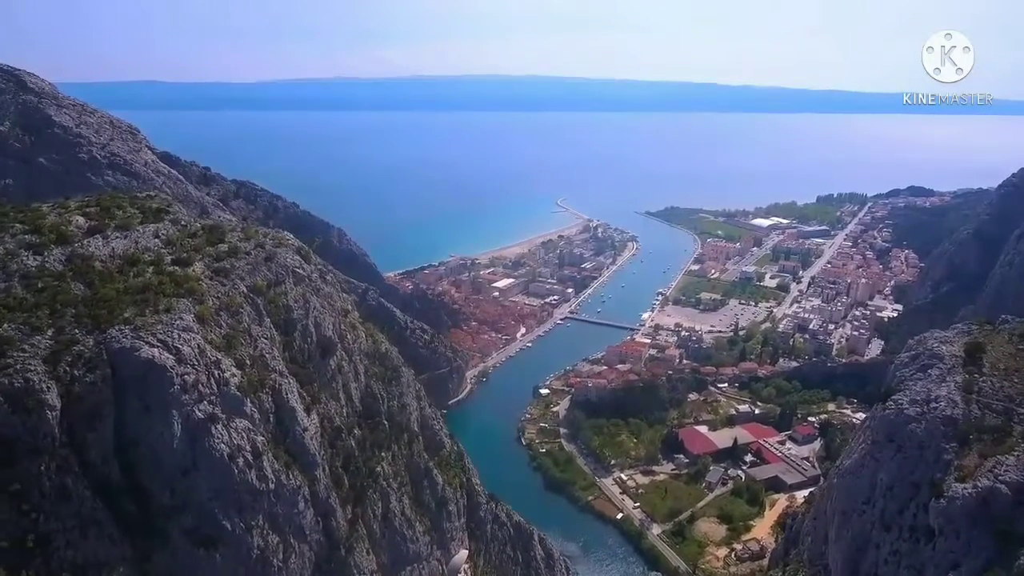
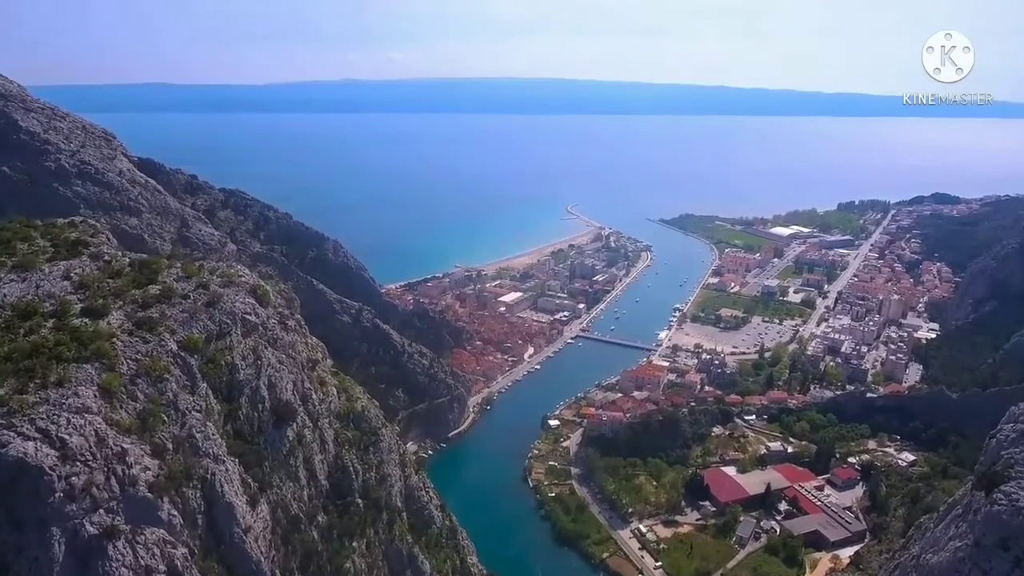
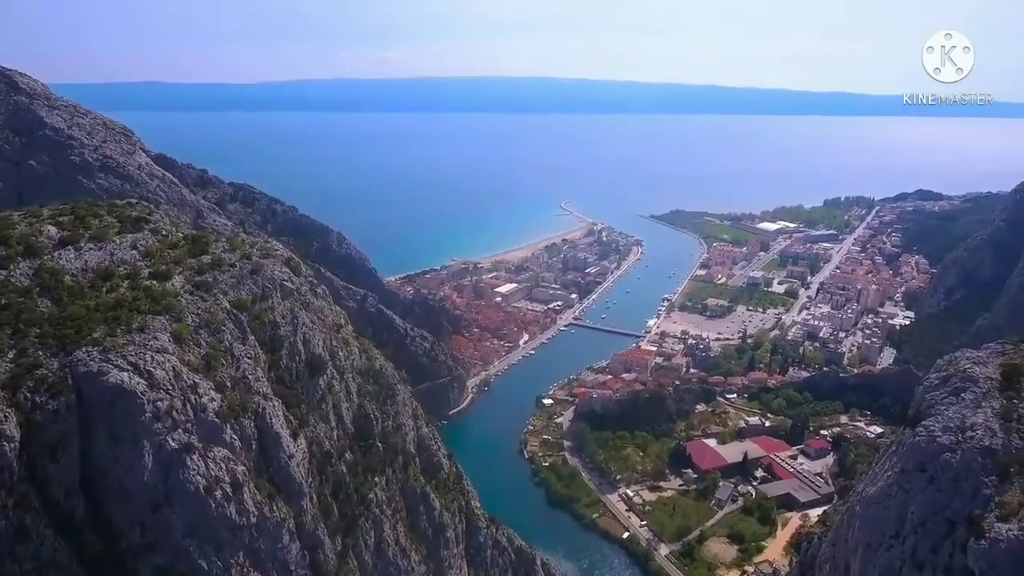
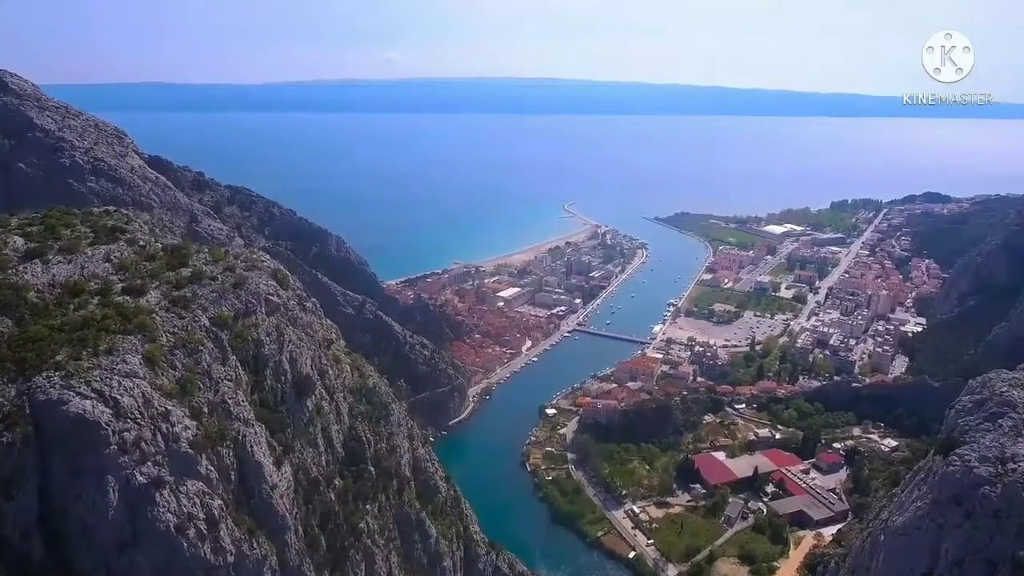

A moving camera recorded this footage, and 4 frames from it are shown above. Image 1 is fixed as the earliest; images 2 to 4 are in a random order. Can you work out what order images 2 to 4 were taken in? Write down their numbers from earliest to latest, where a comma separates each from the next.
3, 4, 2
